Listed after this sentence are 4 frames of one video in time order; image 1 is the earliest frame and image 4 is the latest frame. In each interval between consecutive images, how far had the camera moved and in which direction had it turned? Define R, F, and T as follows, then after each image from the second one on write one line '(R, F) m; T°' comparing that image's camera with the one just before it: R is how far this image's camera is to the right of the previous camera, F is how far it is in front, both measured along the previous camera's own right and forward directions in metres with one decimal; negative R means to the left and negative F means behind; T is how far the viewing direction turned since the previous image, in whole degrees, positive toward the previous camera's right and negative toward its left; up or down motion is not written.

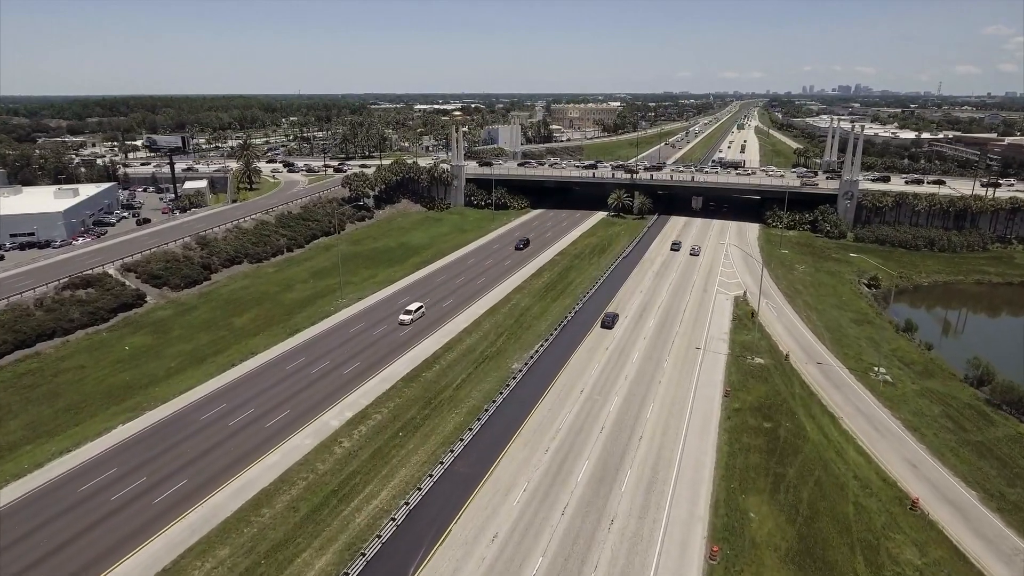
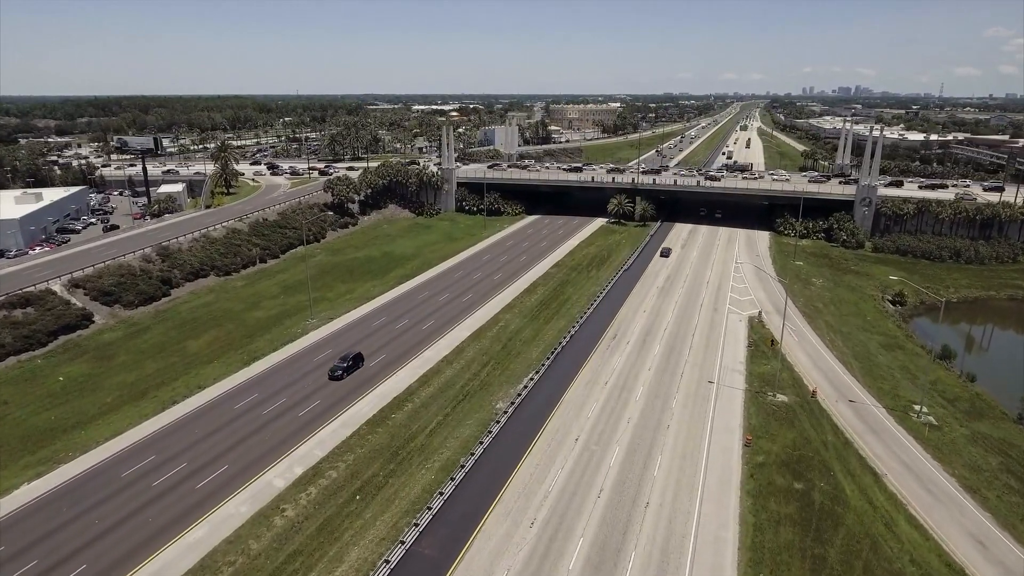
(+1.0, +6.2) m; 0°
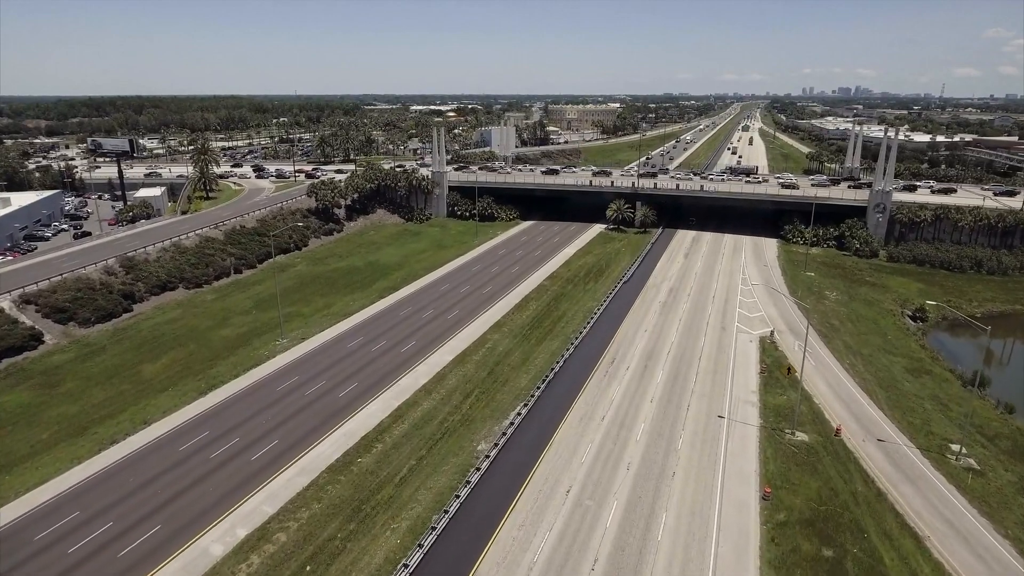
(+0.9, +4.7) m; 0°
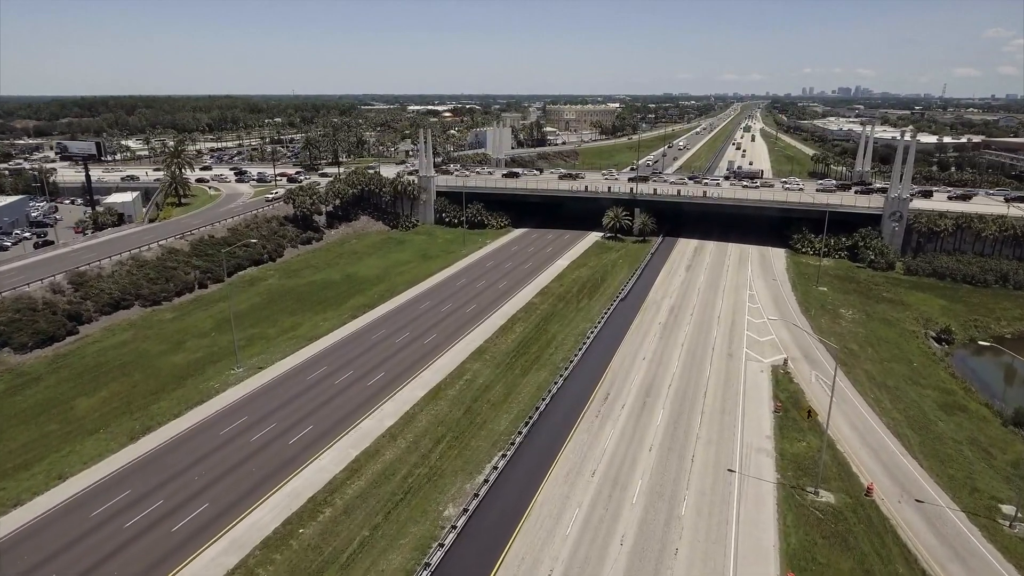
(+1.3, +5.3) m; 0°
